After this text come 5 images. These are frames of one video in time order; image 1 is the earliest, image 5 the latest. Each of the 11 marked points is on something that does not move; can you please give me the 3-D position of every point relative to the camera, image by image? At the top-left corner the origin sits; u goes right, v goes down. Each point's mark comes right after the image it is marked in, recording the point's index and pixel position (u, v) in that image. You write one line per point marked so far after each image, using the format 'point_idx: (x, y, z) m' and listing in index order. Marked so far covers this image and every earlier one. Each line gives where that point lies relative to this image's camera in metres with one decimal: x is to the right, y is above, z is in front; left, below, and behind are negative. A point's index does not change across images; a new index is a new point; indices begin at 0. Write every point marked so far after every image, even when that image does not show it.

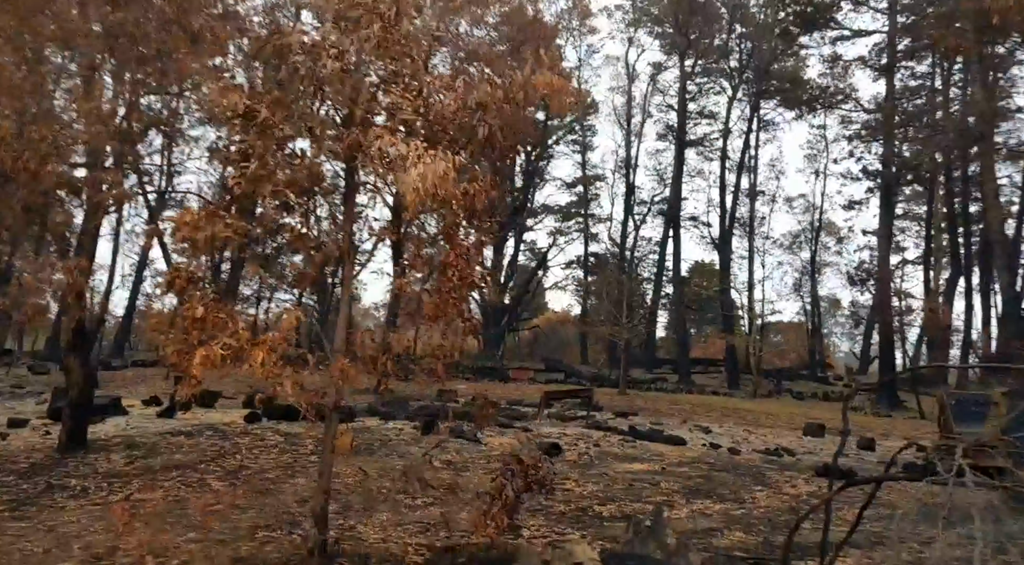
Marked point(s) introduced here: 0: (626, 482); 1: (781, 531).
0: (+1.0, -1.8, +6.8) m
1: (+1.9, -1.8, +5.3) m
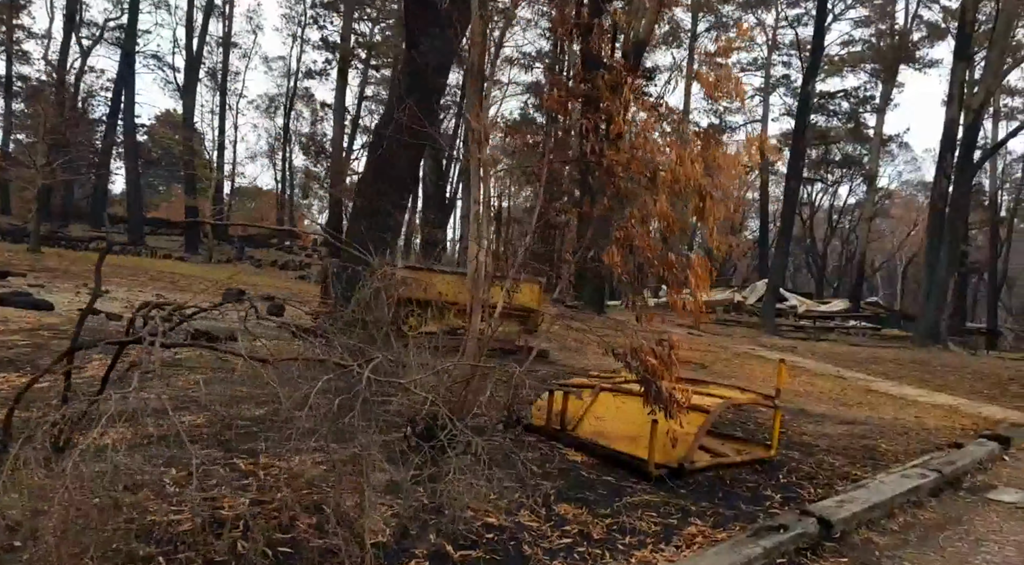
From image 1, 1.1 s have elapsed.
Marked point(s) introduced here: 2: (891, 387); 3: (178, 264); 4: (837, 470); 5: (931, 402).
0: (-4.4, -0.5, +5.3) m
1: (-2.8, -0.8, +4.7) m
2: (+5.7, -1.6, +11.2) m
3: (-9.1, +0.5, +19.8) m
4: (+2.3, -1.3, +5.3) m
5: (+5.6, -1.6, +9.9) m
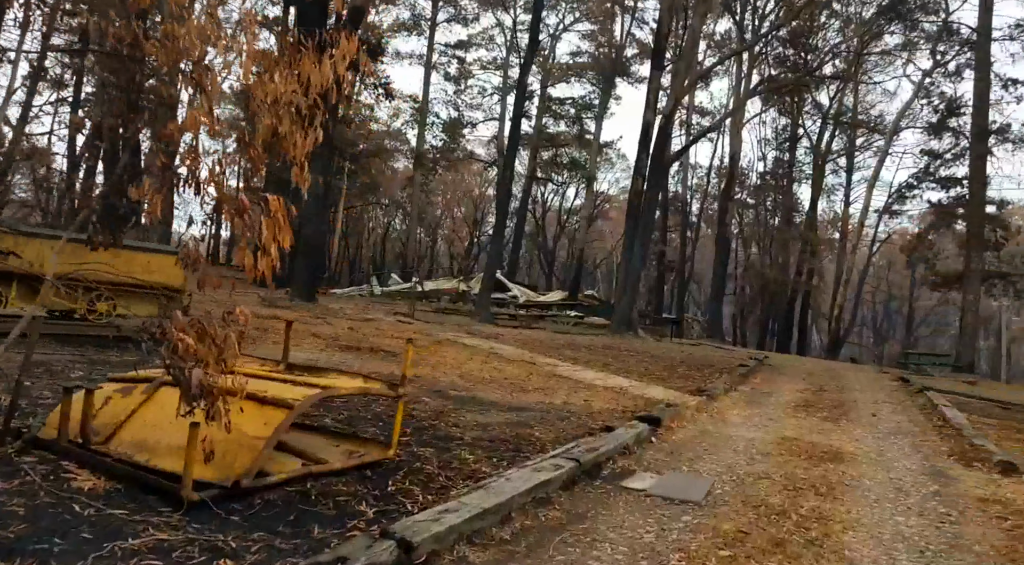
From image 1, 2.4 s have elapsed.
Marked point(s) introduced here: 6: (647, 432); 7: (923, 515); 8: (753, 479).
0: (-6.6, -0.2, +2.4) m
1: (-4.9, -0.5, +2.4) m
2: (+0.9, -1.4, +11.3) m
3: (-15.8, +1.1, +14.5) m
4: (-0.3, -1.1, +4.6) m
5: (+1.3, -1.4, +10.1) m
6: (+1.3, -1.4, +7.0) m
7: (+2.8, -1.6, +5.1) m
8: (+1.9, -1.5, +5.8) m
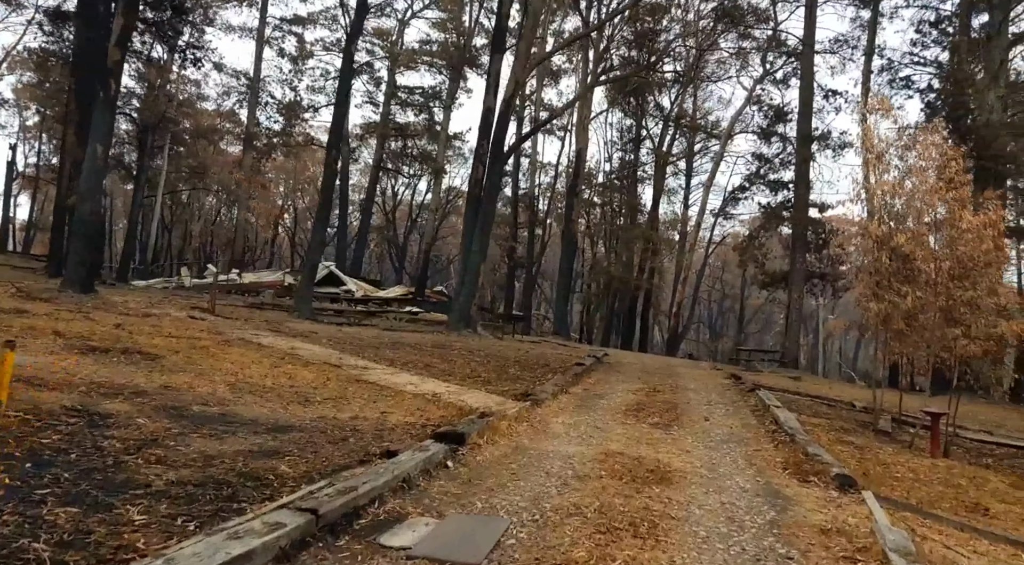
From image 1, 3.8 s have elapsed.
0: (-7.3, -0.1, -0.4) m
1: (-5.6, -0.3, -0.1) m
2: (-1.7, -1.2, +9.8) m
3: (-18.7, +1.5, +9.7) m
4: (-1.6, -1.0, +3.0) m
5: (-1.1, -1.3, +8.6) m
6: (-0.5, -1.3, +5.6) m
7: (+1.4, -1.5, +4.1) m
8: (+0.3, -1.4, +4.6) m
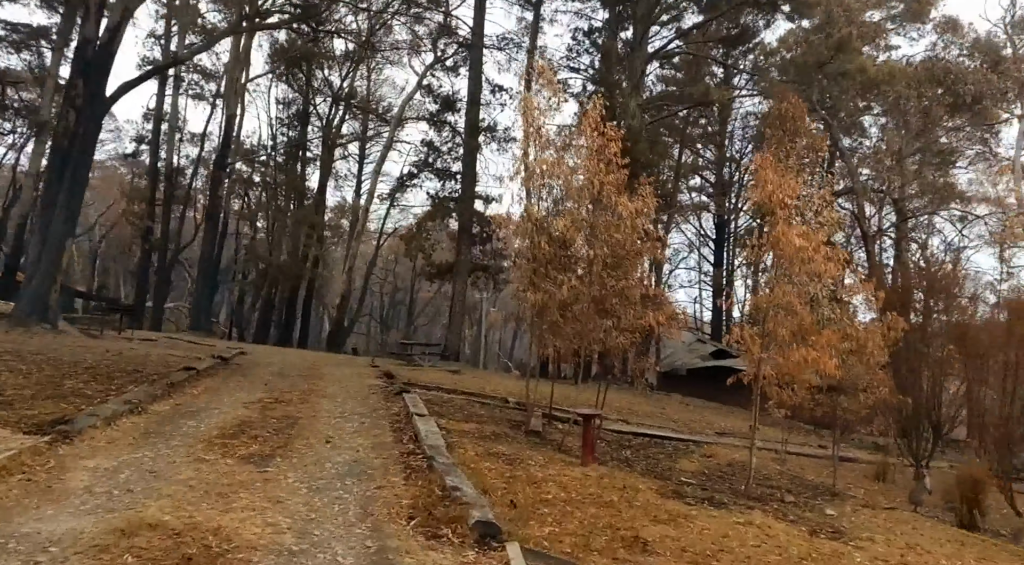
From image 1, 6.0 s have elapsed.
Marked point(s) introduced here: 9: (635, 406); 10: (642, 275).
0: (-6.6, +0.2, -5.7) m
1: (-5.2, -0.1, -4.7) m
2: (-5.7, -1.0, +5.9) m
3: (-21.1, +2.0, -1.2) m
4: (-2.8, -0.9, -0.3) m
5: (-4.7, -1.0, +5.1) m
6: (-2.9, -1.1, +2.6) m
7: (-0.6, -1.4, +2.0) m
8: (-1.7, -1.3, +2.0) m
9: (+2.8, -2.8, +16.9) m
10: (+1.7, +0.1, +9.8) m
